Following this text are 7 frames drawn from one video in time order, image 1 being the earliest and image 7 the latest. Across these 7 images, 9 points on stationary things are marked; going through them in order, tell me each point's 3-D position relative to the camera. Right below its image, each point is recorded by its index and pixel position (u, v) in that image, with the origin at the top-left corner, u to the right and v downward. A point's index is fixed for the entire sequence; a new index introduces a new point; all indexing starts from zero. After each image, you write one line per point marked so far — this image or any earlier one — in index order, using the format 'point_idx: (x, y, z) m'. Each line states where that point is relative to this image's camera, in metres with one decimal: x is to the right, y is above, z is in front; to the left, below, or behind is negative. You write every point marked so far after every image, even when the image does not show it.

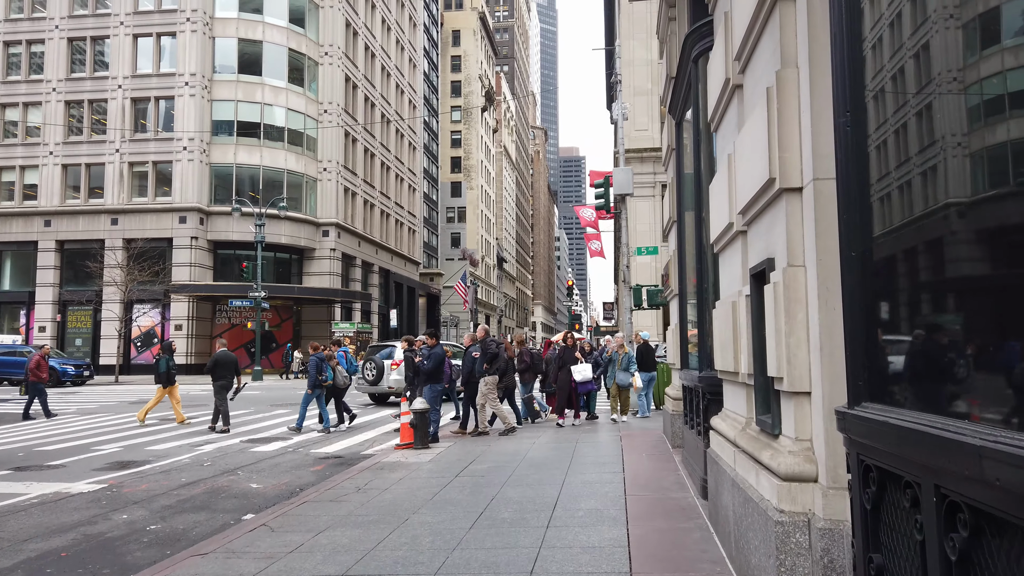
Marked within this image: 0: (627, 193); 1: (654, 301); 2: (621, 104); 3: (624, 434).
0: (+2.8, +2.3, +17.8) m
1: (+3.4, -0.3, +17.8) m
2: (+2.8, +4.7, +18.6) m
3: (+1.8, -2.3, +11.7) m
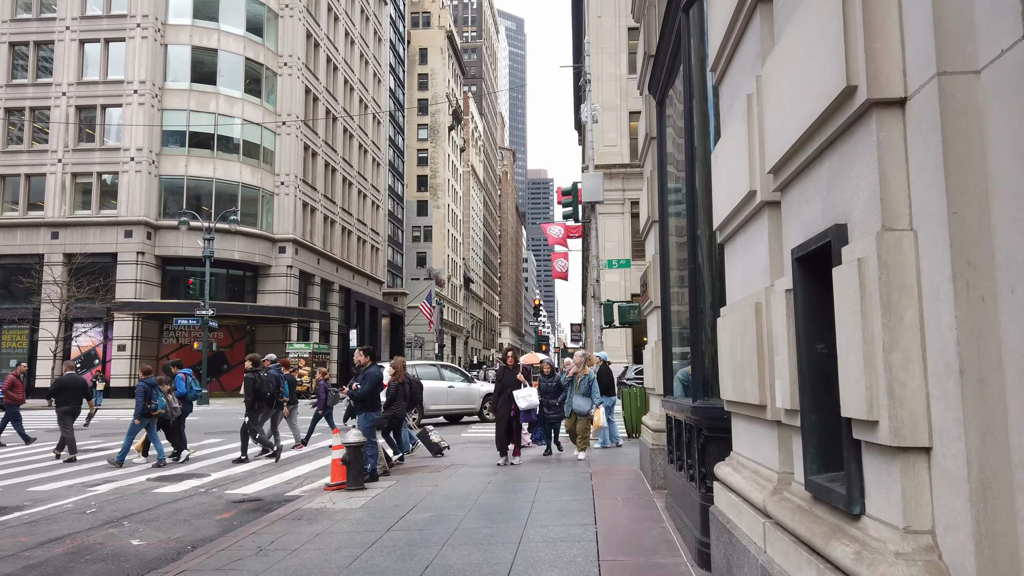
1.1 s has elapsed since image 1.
0: (+1.9, +1.9, +16.4) m
1: (+2.5, -0.7, +16.3) m
2: (+1.8, +4.3, +17.2) m
3: (+1.1, -2.5, +10.1) m
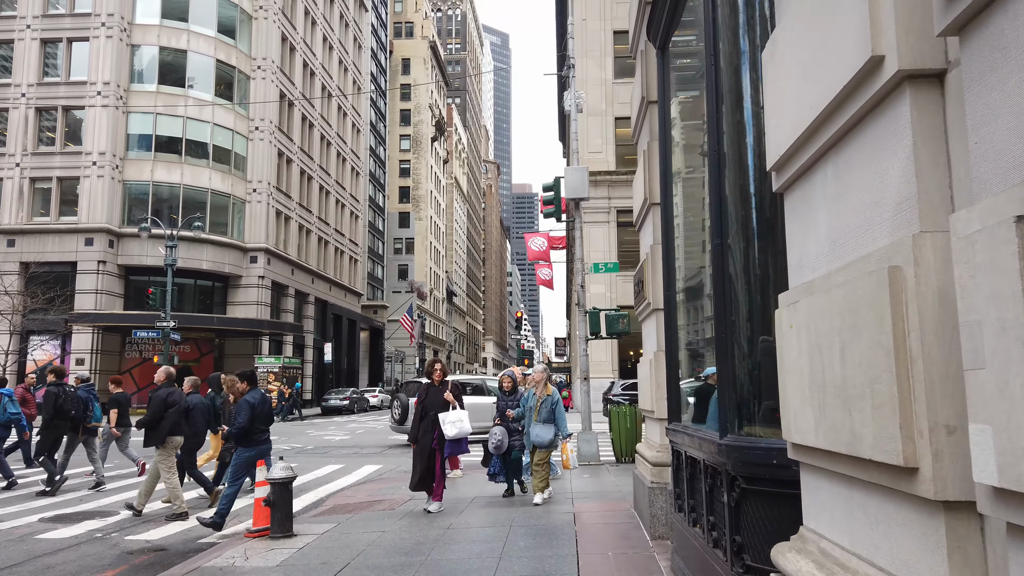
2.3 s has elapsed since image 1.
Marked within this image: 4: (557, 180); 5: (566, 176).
0: (+1.4, +1.8, +14.7) m
1: (+2.0, -0.8, +14.6) m
2: (+1.3, +4.1, +15.6) m
3: (+0.8, -2.5, +8.4) m
4: (+0.9, +2.2, +15.1) m
5: (+1.1, +2.2, +14.7) m
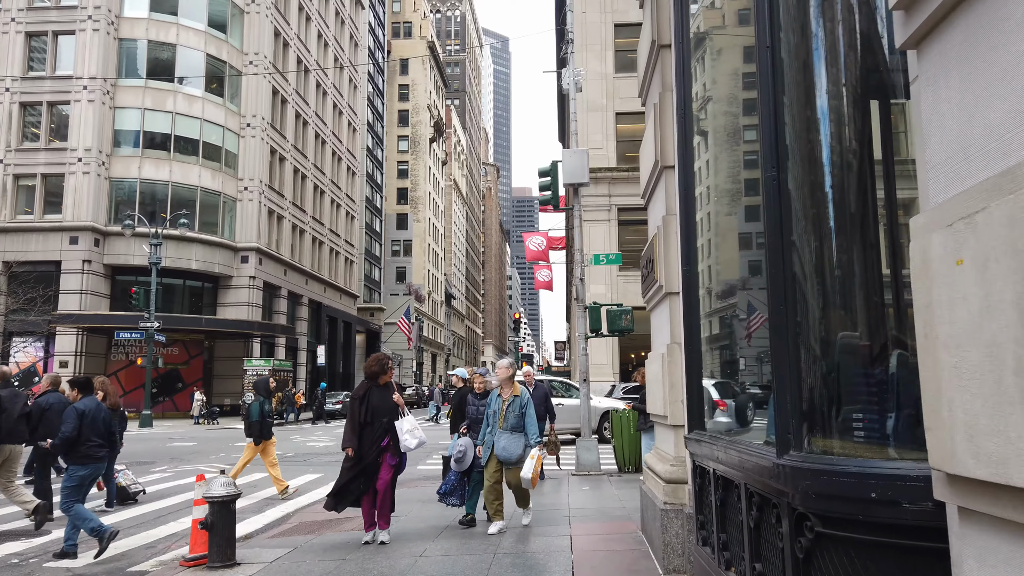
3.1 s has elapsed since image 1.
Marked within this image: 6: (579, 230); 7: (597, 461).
0: (+1.2, +1.9, +13.5) m
1: (+1.9, -0.7, +13.4) m
2: (+1.2, +4.2, +14.4) m
3: (+0.6, -2.4, +7.1) m
4: (+0.8, +2.3, +13.9) m
5: (+0.9, +2.3, +13.5) m
6: (+1.3, +1.2, +14.9) m
7: (+1.5, -3.1, +13.2) m
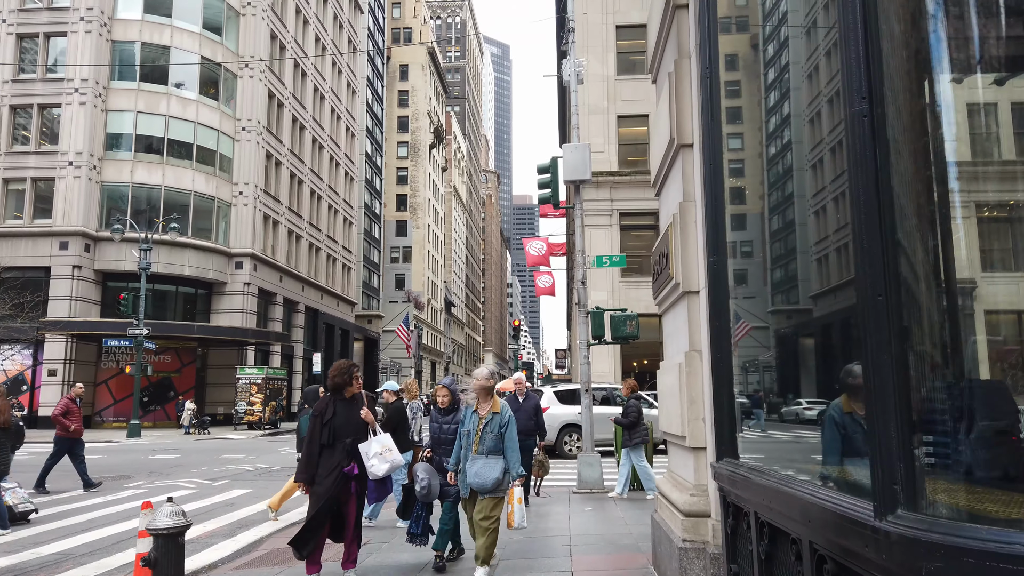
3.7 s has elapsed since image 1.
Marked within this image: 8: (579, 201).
0: (+1.2, +1.9, +12.7) m
1: (+1.8, -0.8, +12.5) m
2: (+1.1, +4.2, +13.6) m
3: (+0.6, -2.4, +6.3) m
4: (+0.7, +2.3, +13.1) m
5: (+0.9, +2.3, +12.7) m
6: (+1.3, +1.1, +14.1) m
7: (+1.5, -3.2, +12.3) m
8: (+1.2, +1.6, +13.4) m
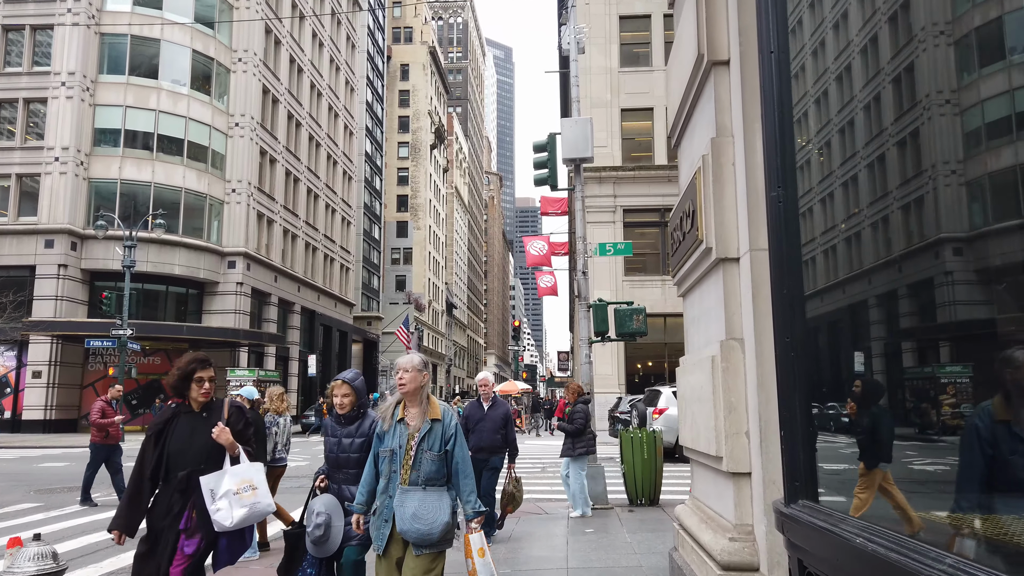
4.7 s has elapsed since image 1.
0: (+1.1, +2.0, +11.4) m
1: (+1.7, -0.6, +11.2) m
2: (+1.0, +4.3, +12.3) m
3: (+0.4, -2.2, +4.9) m
4: (+0.6, +2.4, +11.8) m
5: (+0.8, +2.4, +11.4) m
6: (+1.2, +1.2, +12.7) m
7: (+1.4, -3.1, +11.0) m
8: (+1.1, +1.7, +12.1) m
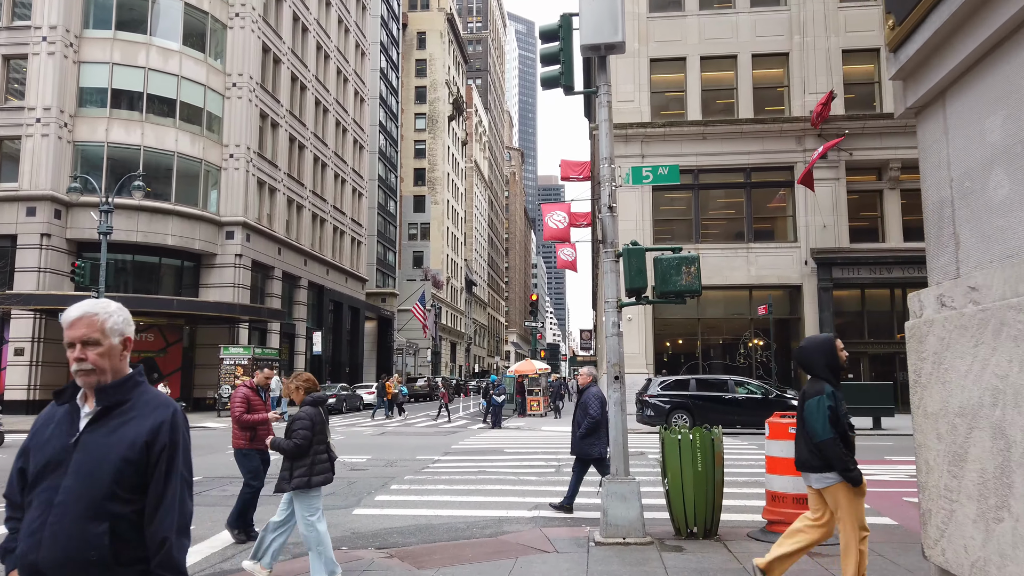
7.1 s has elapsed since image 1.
0: (+1.1, +2.6, +8.1) m
1: (+1.7, 0.0, +7.9) m
2: (+1.0, +5.0, +9.0) m
3: (+0.2, -1.7, +1.8) m
4: (+0.6, +3.0, +8.4) m
5: (+0.8, +3.1, +8.1) m
6: (+1.2, +1.9, +9.4) m
7: (+1.3, -2.4, +7.8) m
8: (+1.1, +2.4, +8.8) m
